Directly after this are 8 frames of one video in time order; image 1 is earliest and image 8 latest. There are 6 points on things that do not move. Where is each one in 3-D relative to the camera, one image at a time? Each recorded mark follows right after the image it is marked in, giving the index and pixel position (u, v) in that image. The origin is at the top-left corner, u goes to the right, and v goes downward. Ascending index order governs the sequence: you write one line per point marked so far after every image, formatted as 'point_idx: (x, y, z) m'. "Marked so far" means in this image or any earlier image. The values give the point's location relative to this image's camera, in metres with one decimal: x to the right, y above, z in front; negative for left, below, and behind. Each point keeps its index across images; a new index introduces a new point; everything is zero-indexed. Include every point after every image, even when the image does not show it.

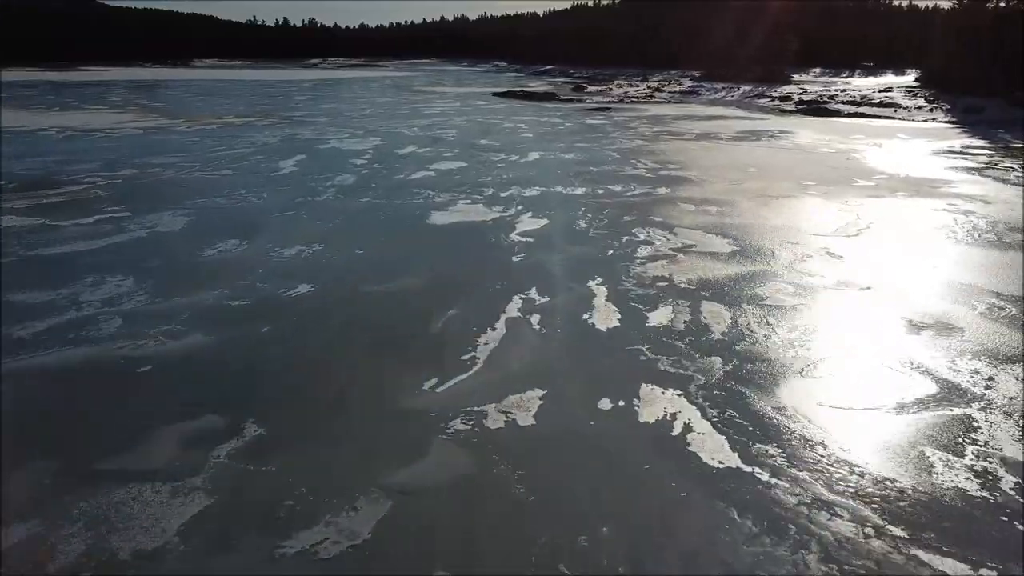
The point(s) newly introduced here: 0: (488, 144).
0: (-0.4, +2.5, +15.1) m
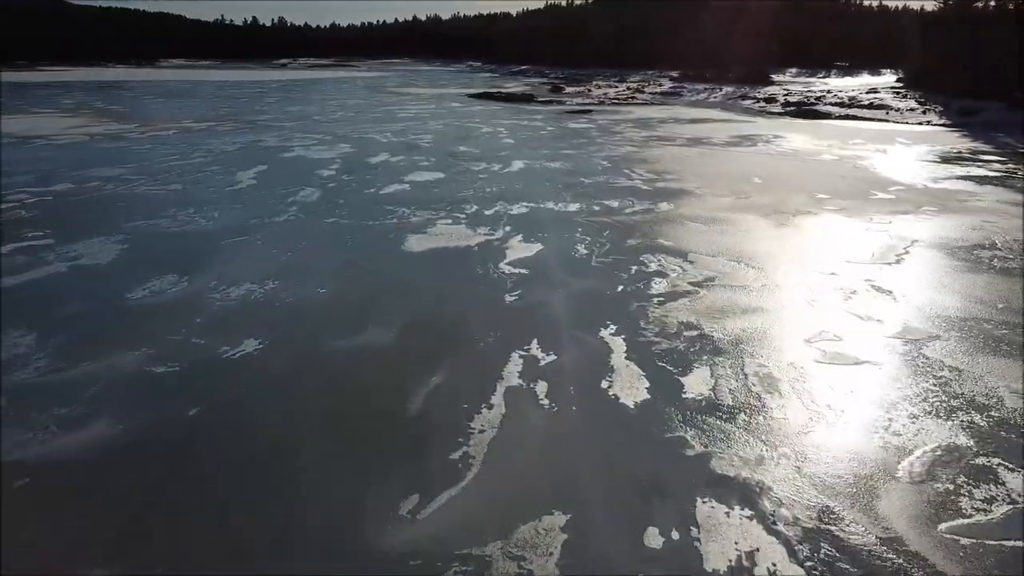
0: (-0.7, +2.2, +13.9) m
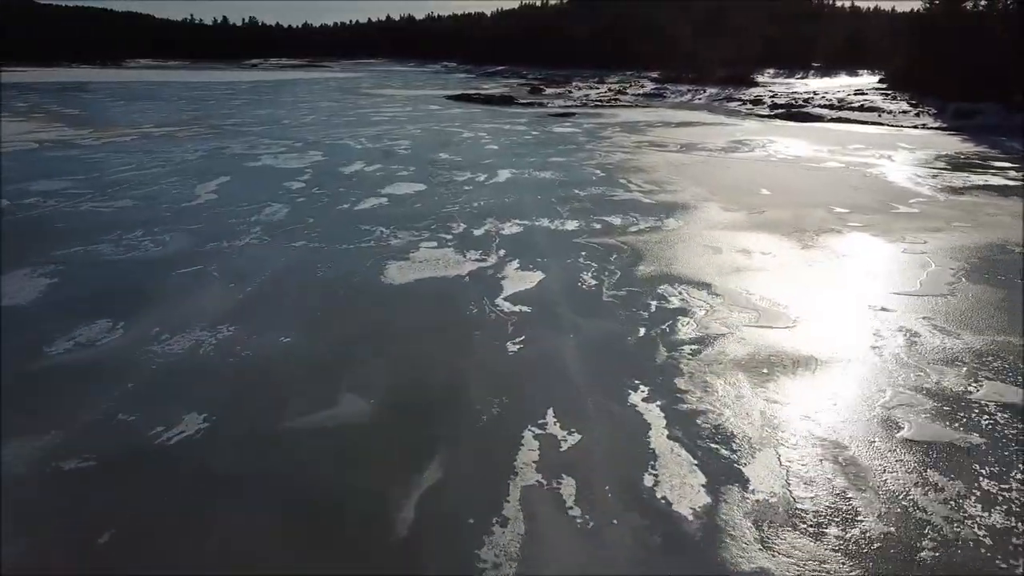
0: (-1.0, +1.9, +13.0) m
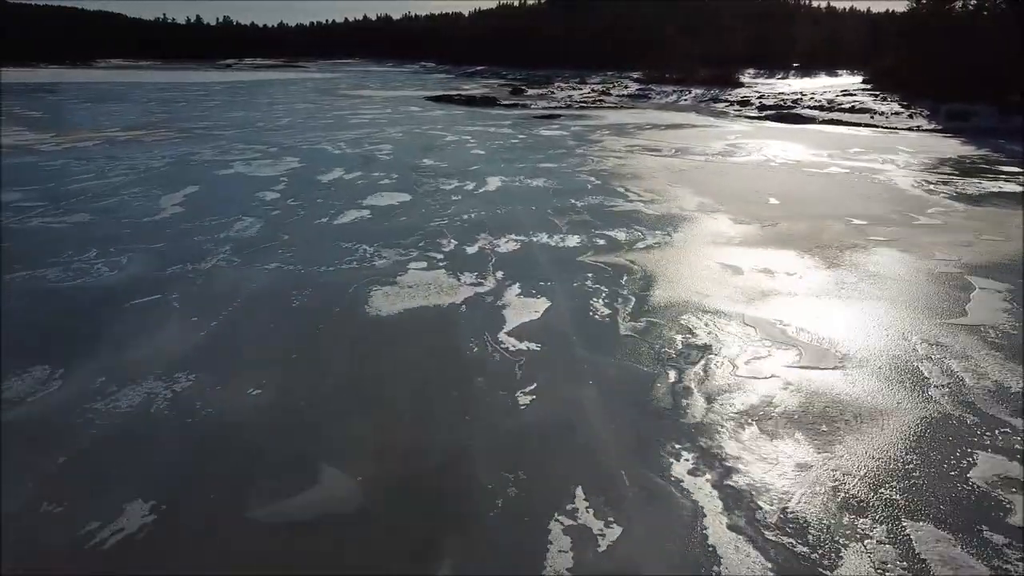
0: (-1.1, +1.7, +12.2) m
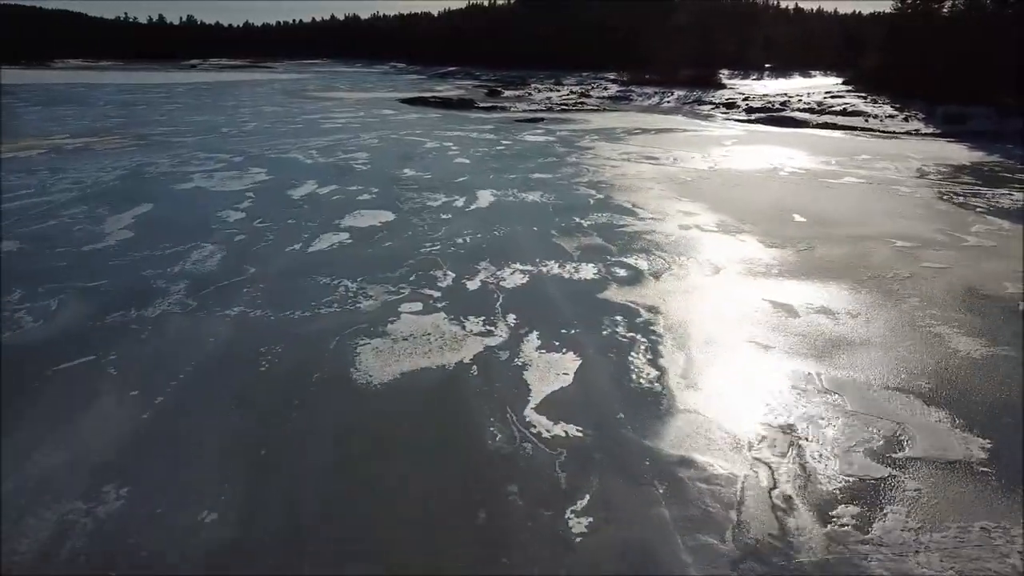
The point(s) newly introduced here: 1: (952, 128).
0: (-1.3, +1.4, +11.2) m
1: (+9.8, +3.5, +19.0) m
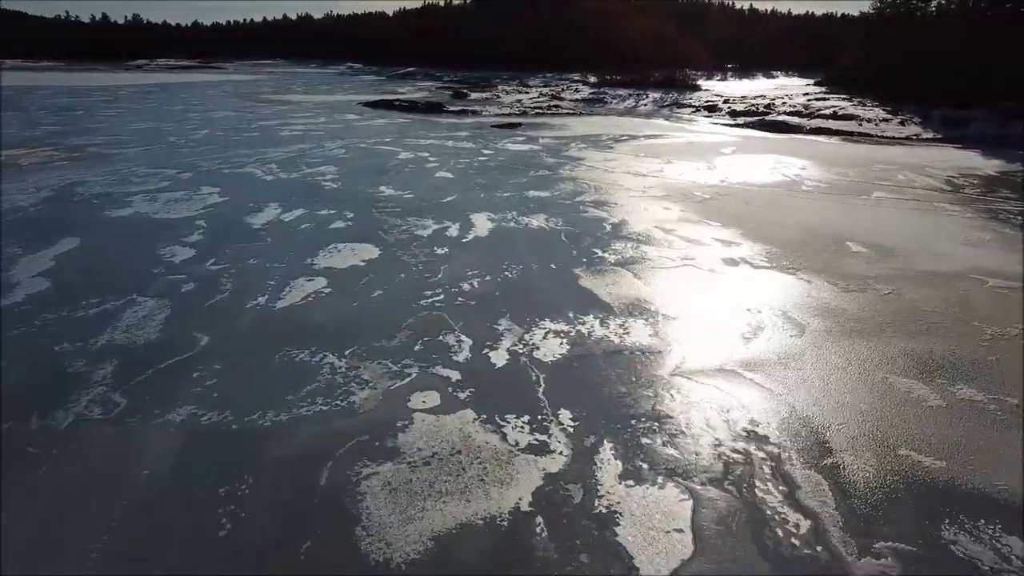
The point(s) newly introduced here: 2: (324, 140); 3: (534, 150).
0: (-1.3, +1.0, +9.6) m
1: (+9.3, +3.3, +18.1) m
2: (-3.4, +2.6, +15.3) m
3: (+0.4, +2.4, +14.7) m
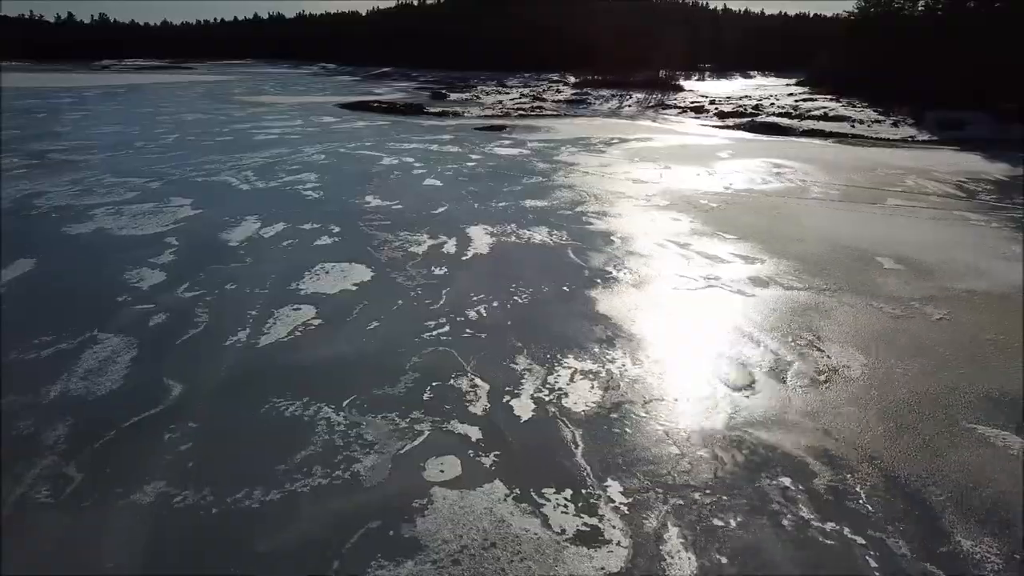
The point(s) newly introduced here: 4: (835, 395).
0: (-1.3, +0.8, +9.0) m
1: (+9.0, +3.2, +17.7) m
2: (-3.6, +2.4, +14.6) m
3: (+0.2, +2.2, +14.1) m
4: (+1.6, -0.5, +4.2) m
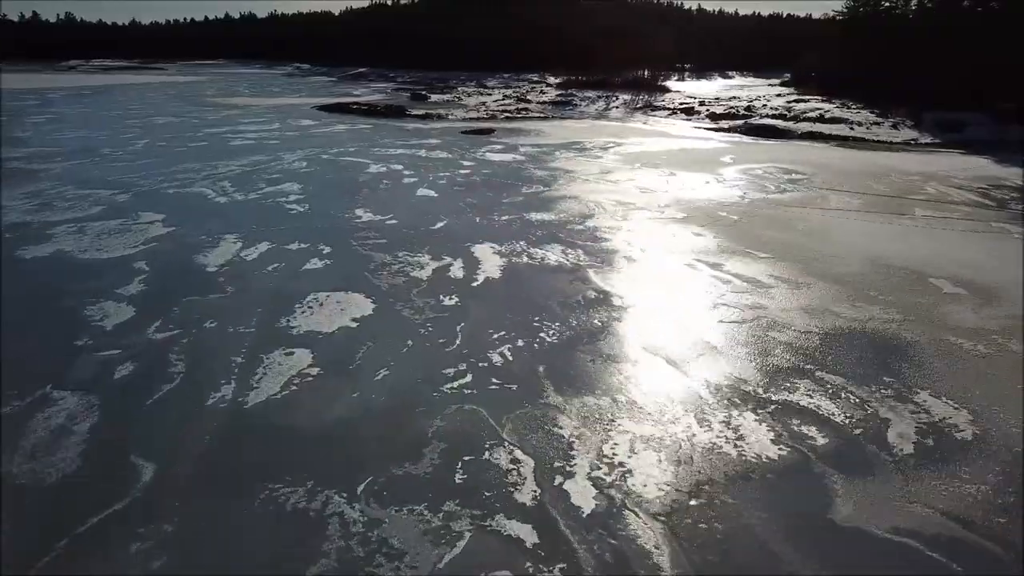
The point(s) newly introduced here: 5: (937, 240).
0: (-1.3, +0.6, +8.1) m
1: (+8.8, +3.0, +17.2) m
2: (-3.7, +2.2, +13.7) m
3: (+0.1, +2.0, +13.3) m
4: (+1.8, -0.7, +3.5) m
5: (+3.9, +0.4, +7.8) m
